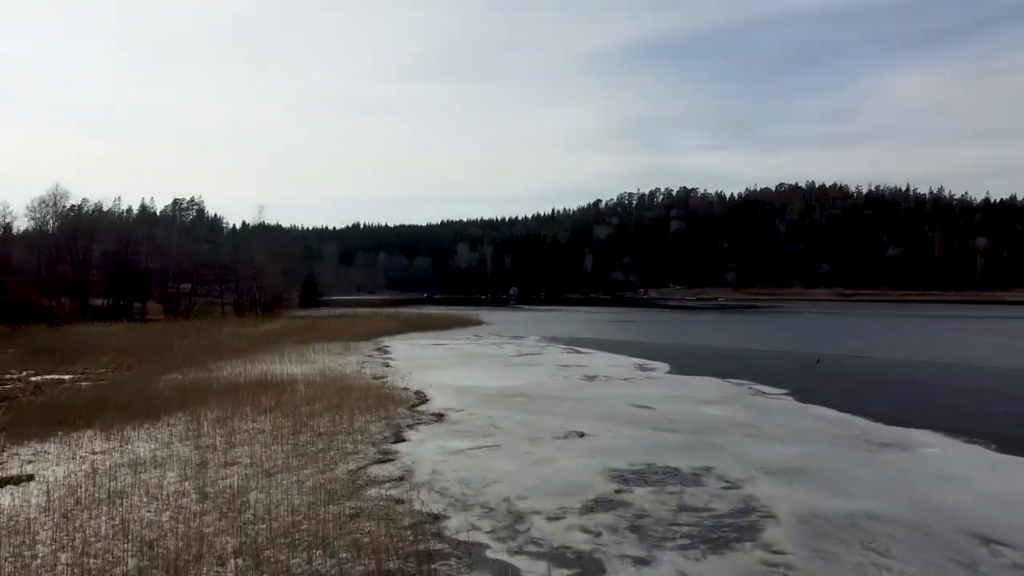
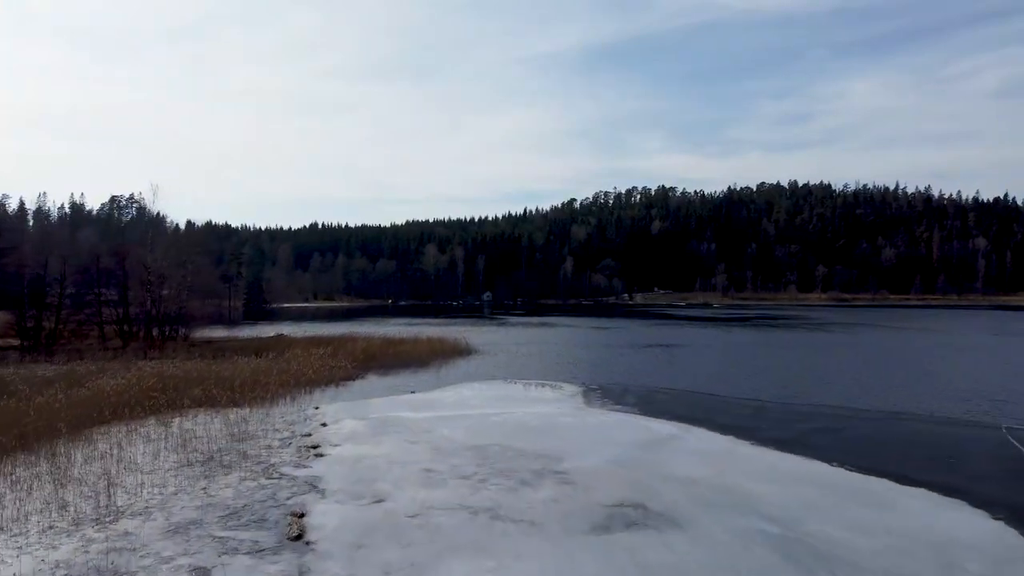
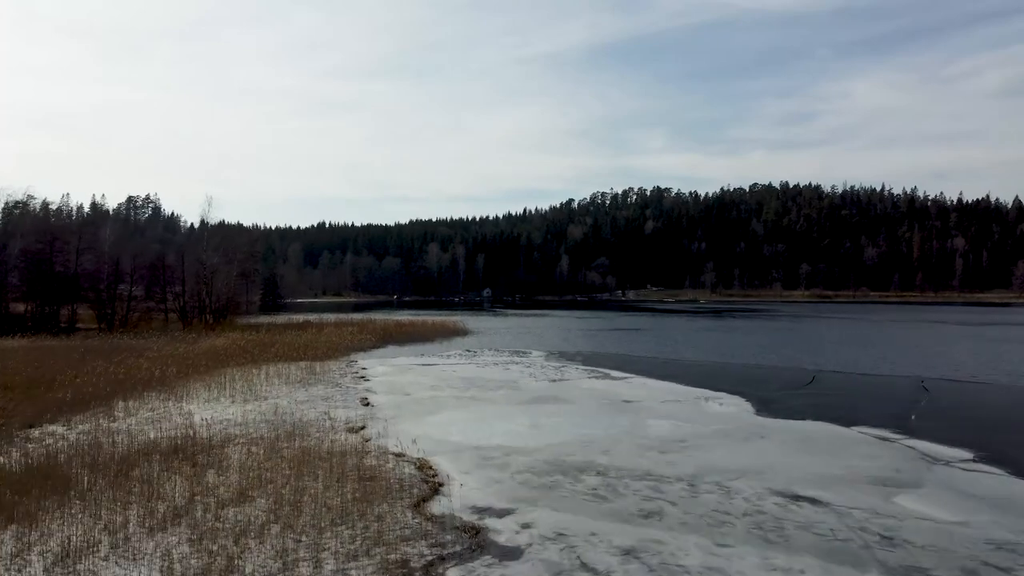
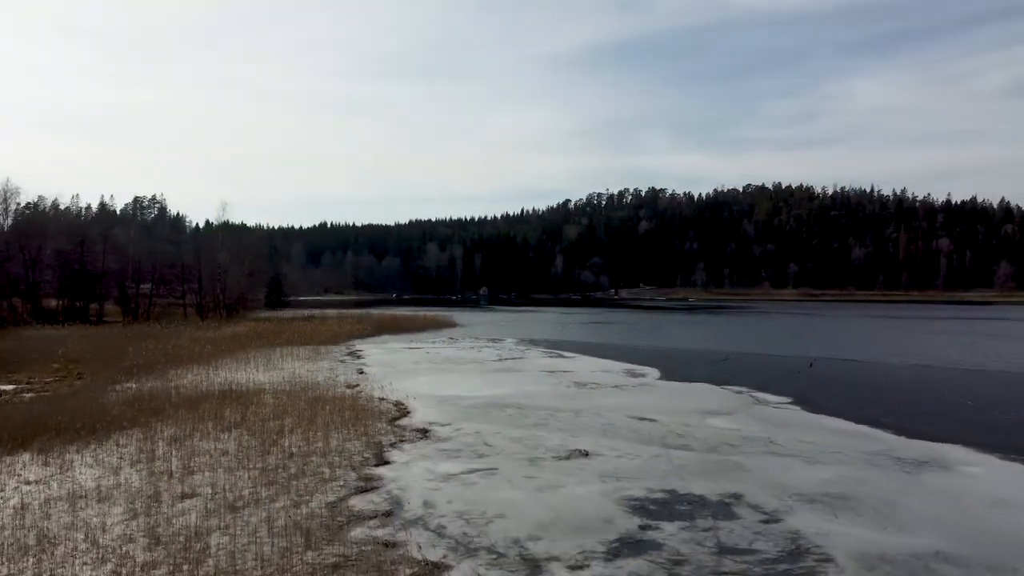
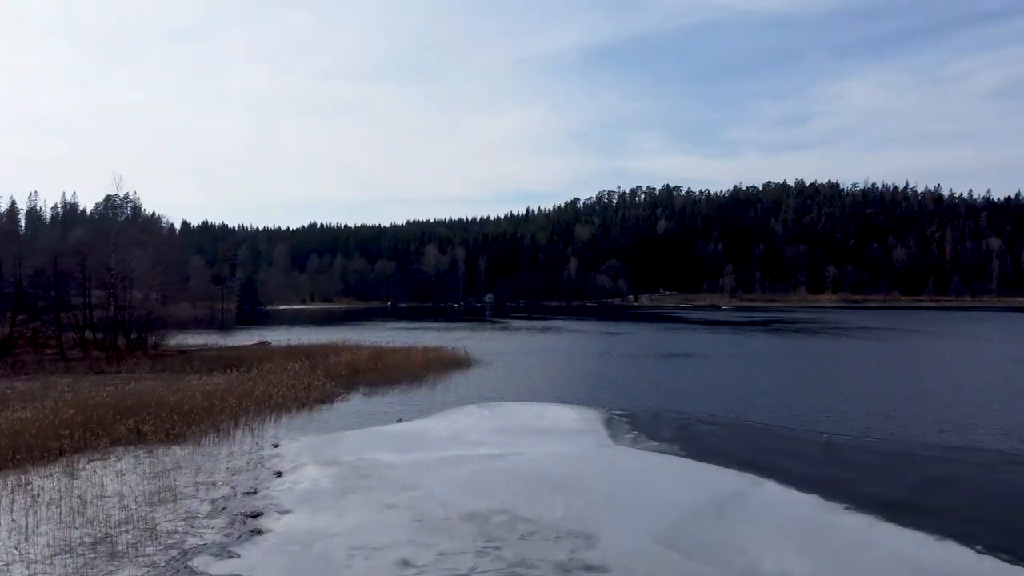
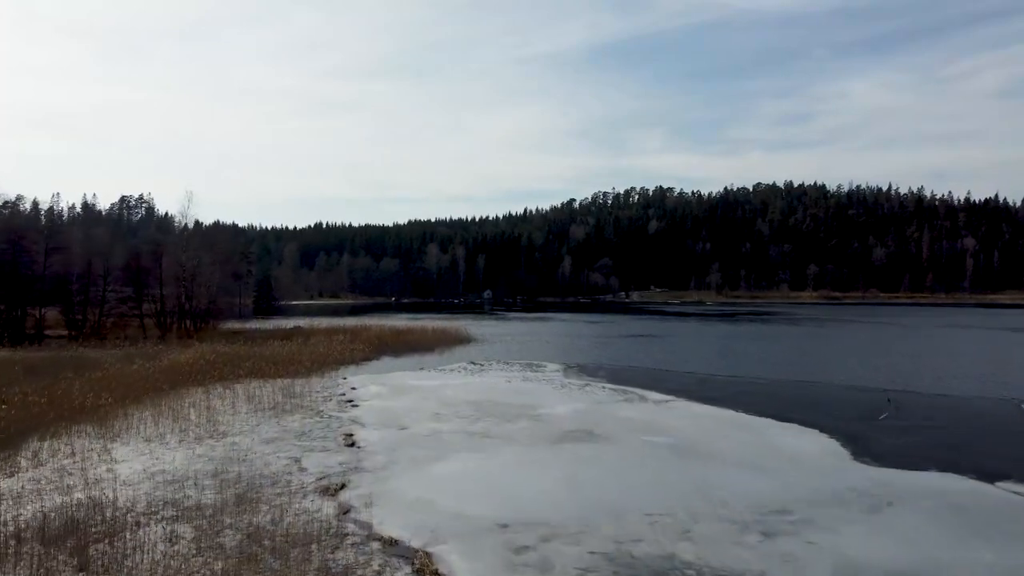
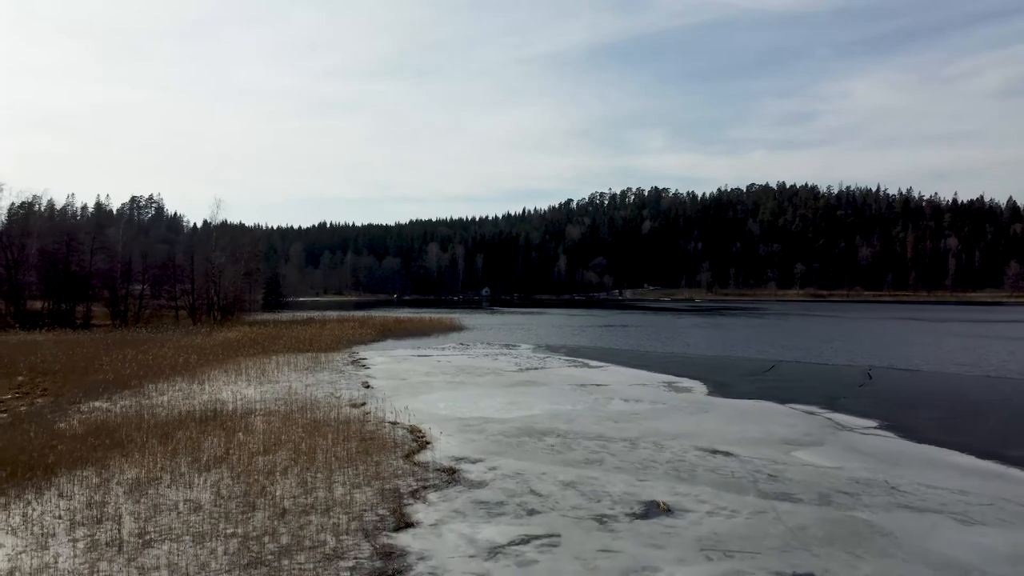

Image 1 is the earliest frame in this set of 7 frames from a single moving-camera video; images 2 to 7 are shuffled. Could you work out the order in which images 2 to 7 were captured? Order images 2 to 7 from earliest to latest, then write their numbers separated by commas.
4, 7, 3, 6, 2, 5
